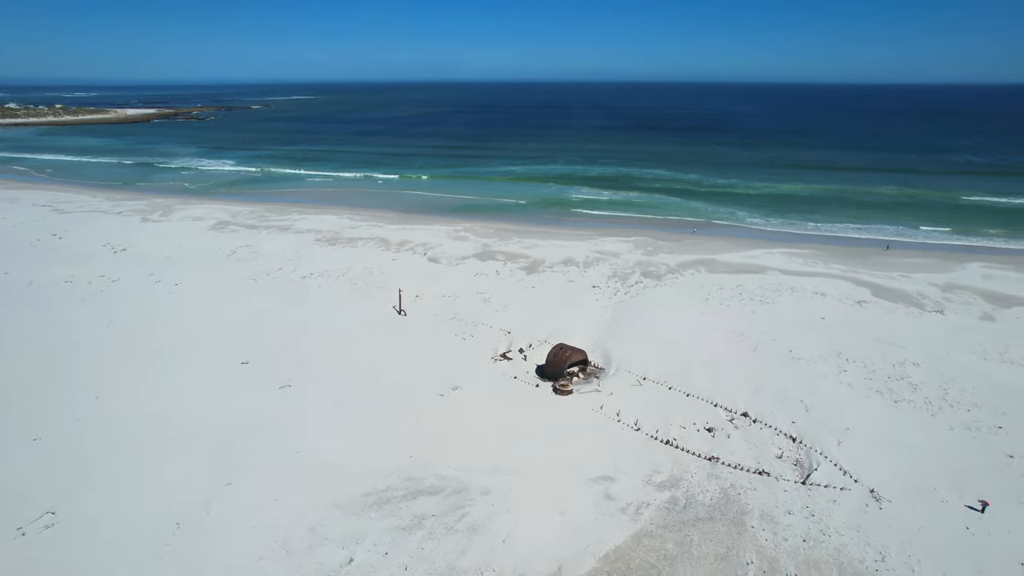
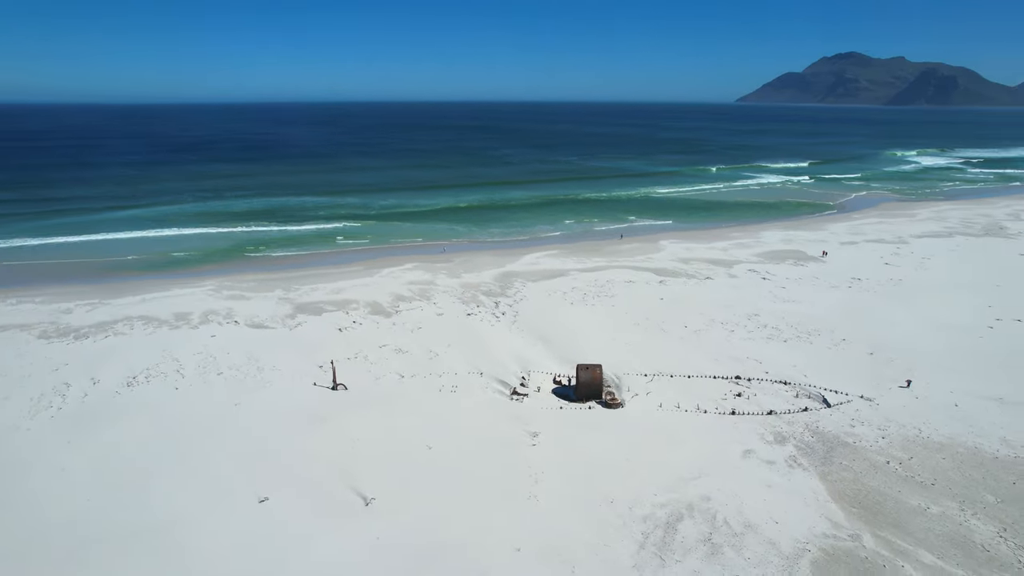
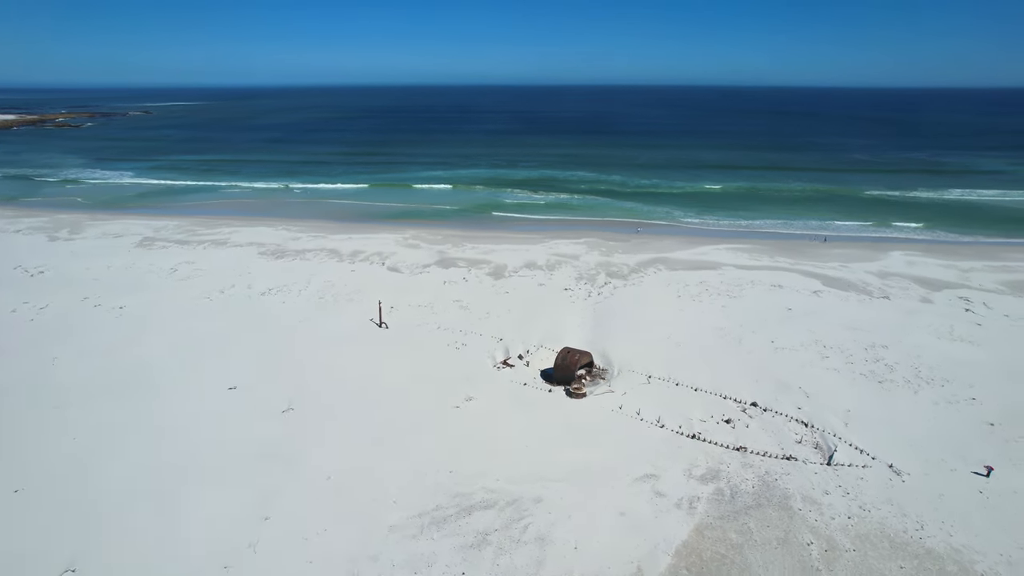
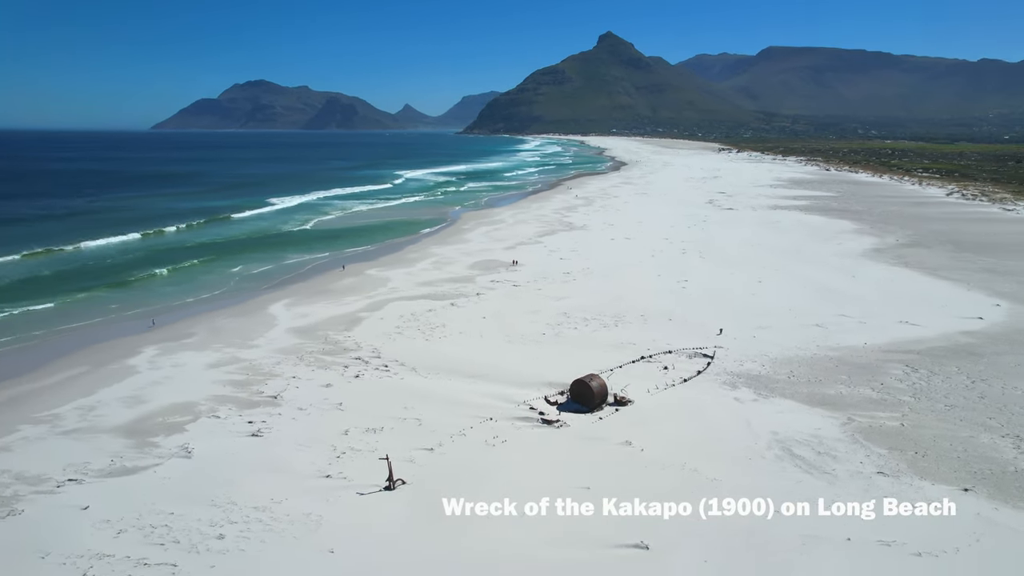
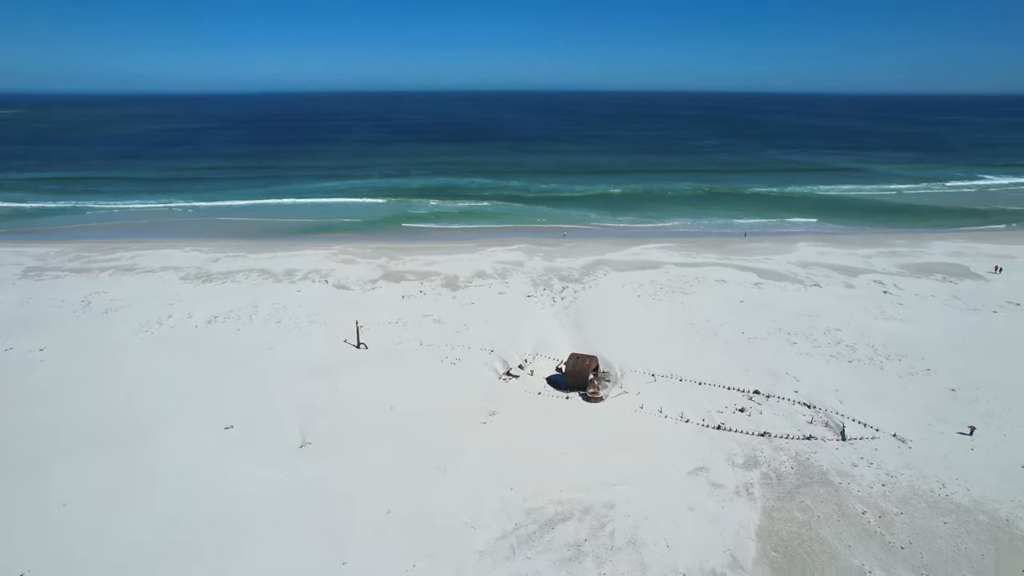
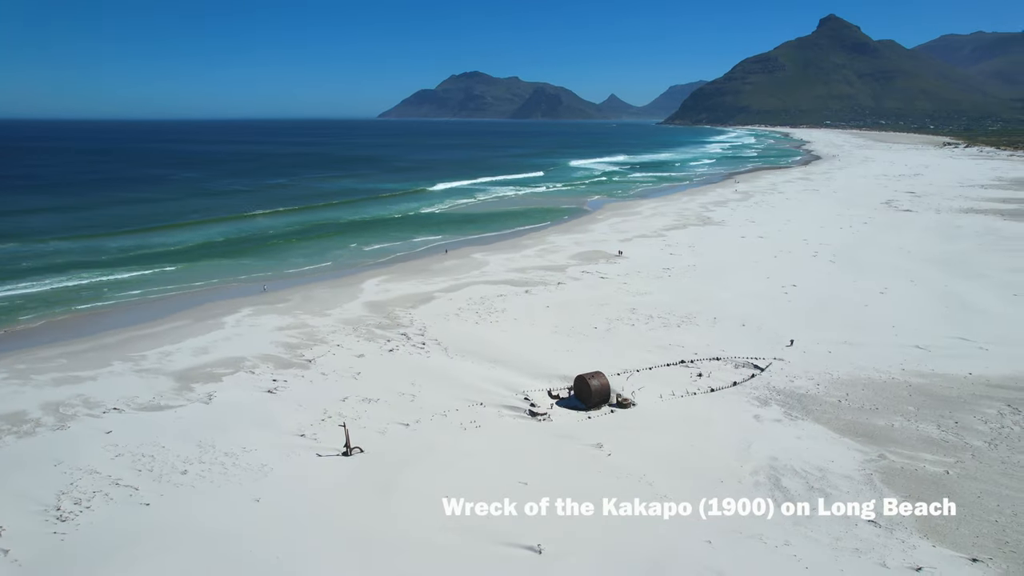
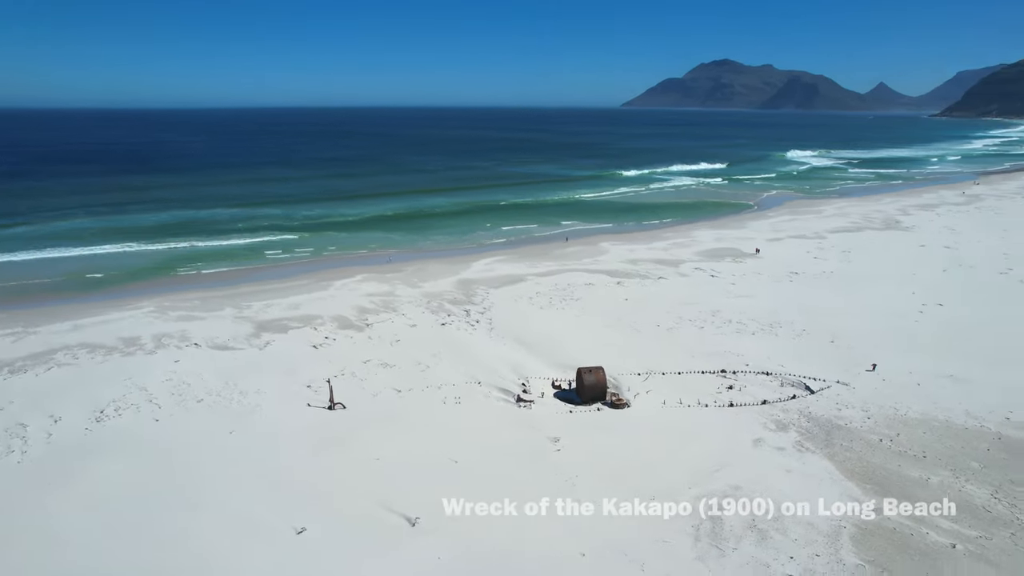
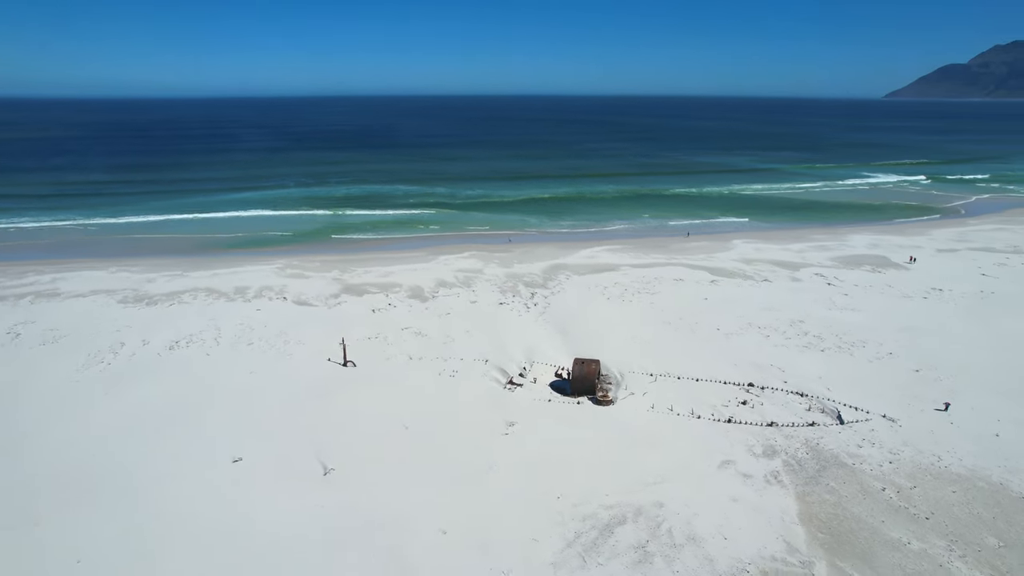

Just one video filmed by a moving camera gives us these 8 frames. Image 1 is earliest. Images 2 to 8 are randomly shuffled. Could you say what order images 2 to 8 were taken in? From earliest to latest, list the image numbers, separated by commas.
3, 5, 8, 2, 7, 6, 4
